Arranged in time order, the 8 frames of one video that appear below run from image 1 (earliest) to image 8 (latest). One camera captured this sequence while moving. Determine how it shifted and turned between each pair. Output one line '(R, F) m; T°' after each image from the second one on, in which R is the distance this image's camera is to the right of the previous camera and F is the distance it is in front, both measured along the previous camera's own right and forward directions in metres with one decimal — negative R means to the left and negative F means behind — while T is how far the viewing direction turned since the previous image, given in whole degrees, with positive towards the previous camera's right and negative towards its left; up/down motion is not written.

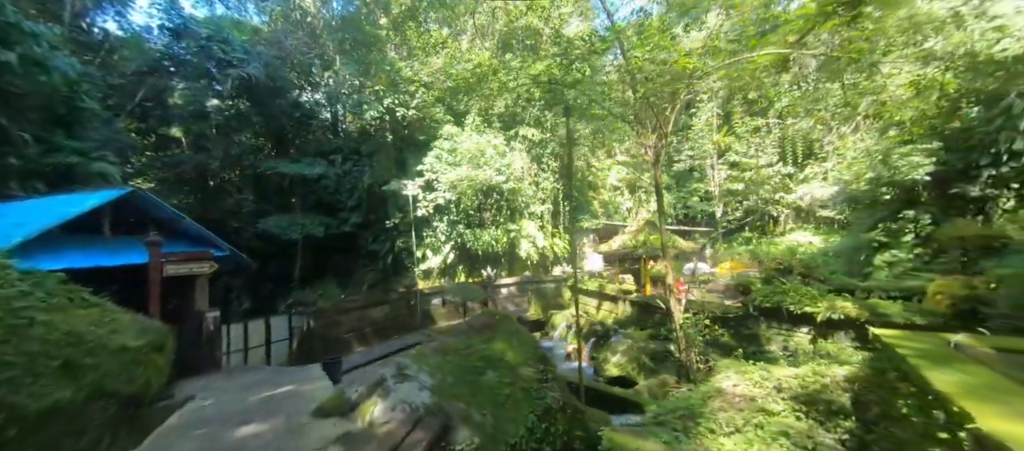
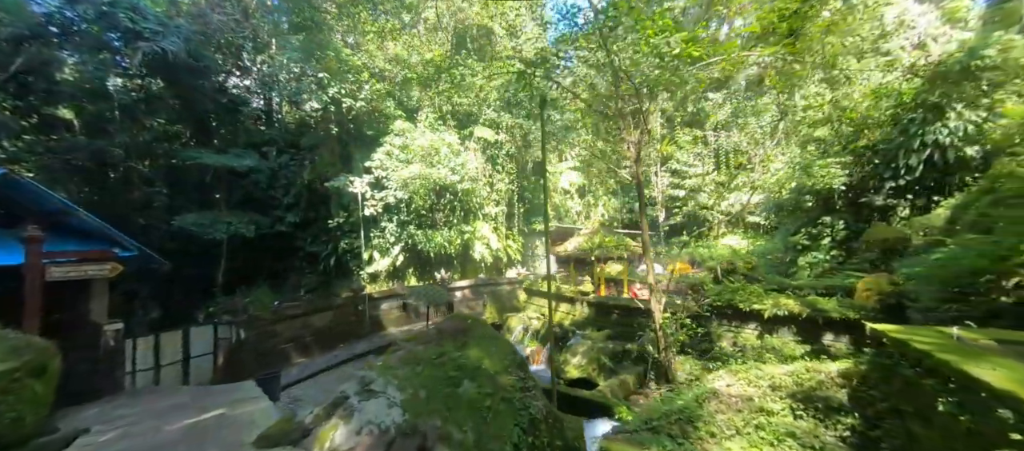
(-0.2, +0.2) m; +8°
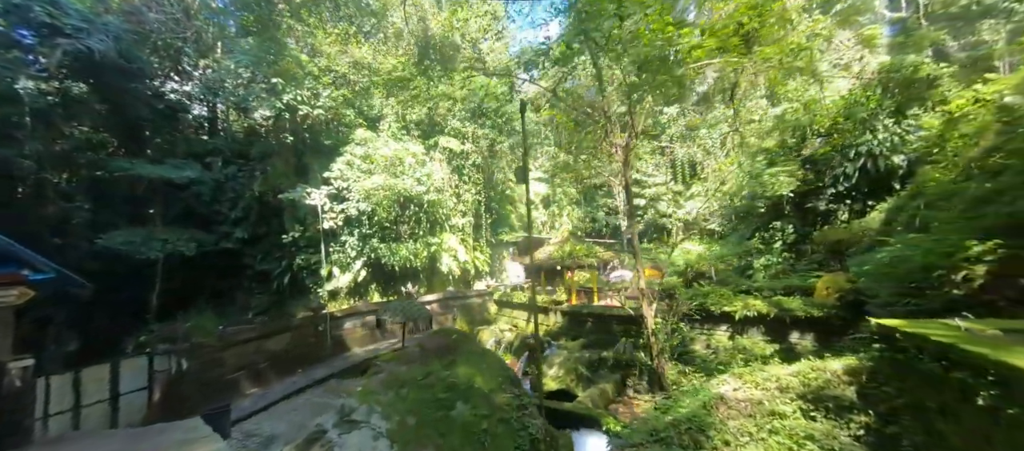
(-0.1, +0.1) m; +6°
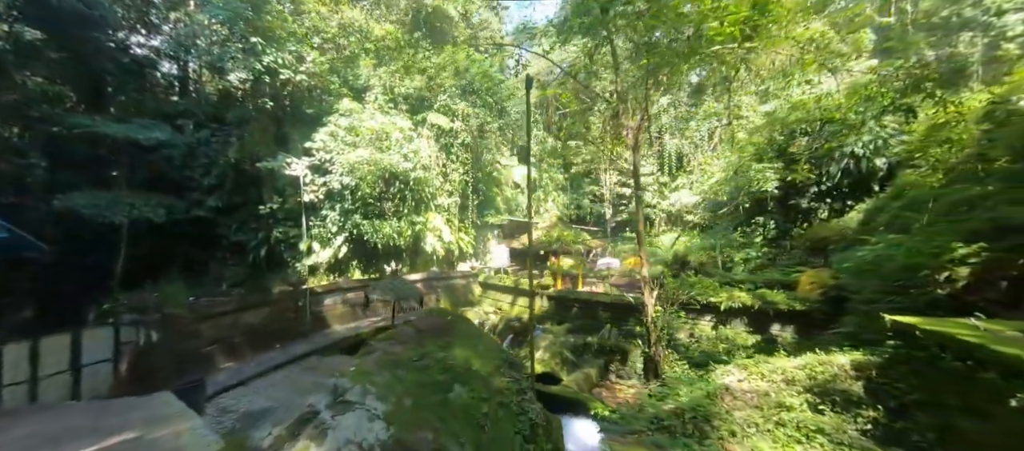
(-0.1, +0.1) m; +3°
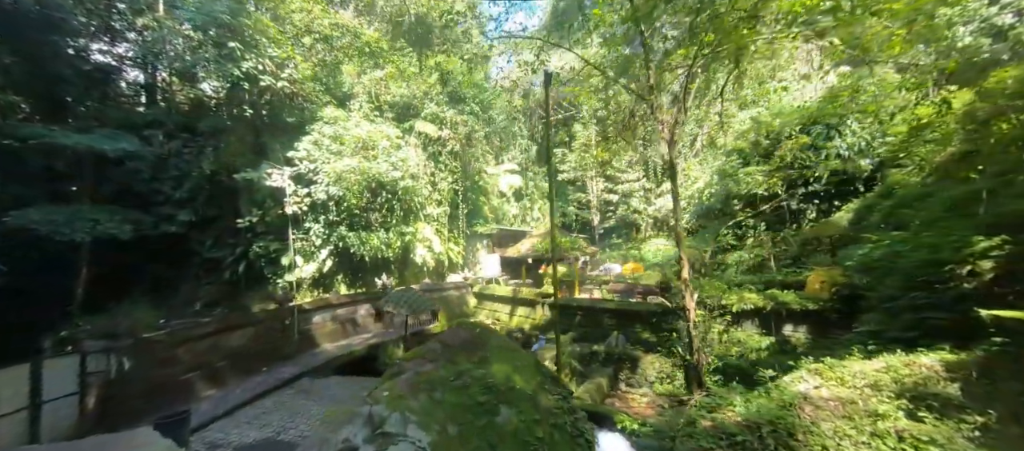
(-0.2, +0.2) m; +3°
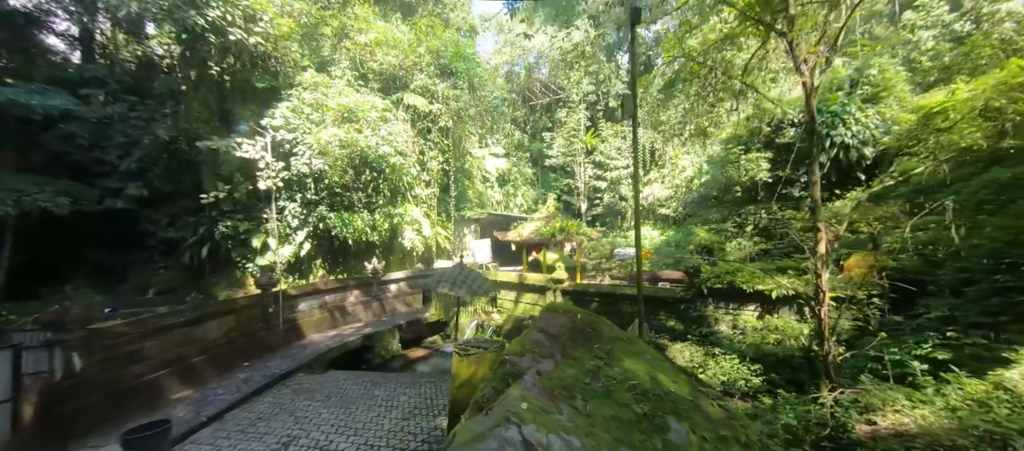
(-0.5, +0.4) m; +5°
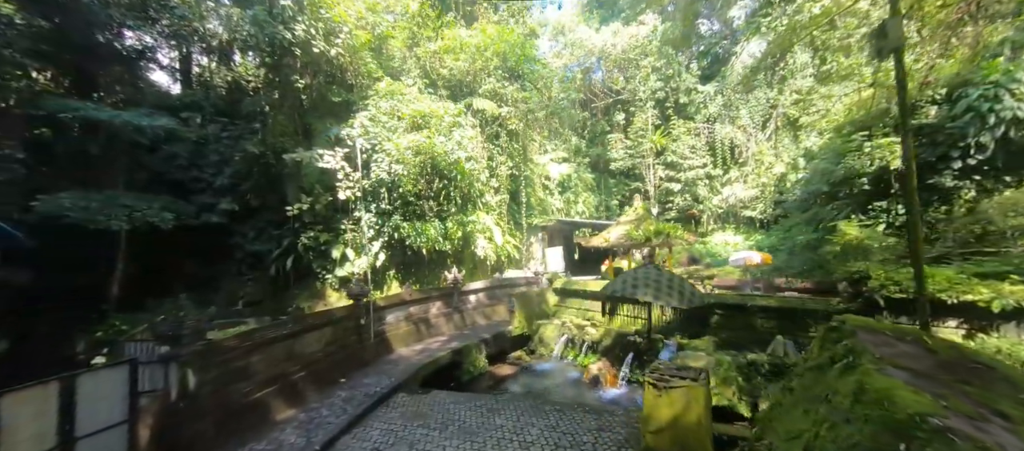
(-0.5, +0.4) m; -6°
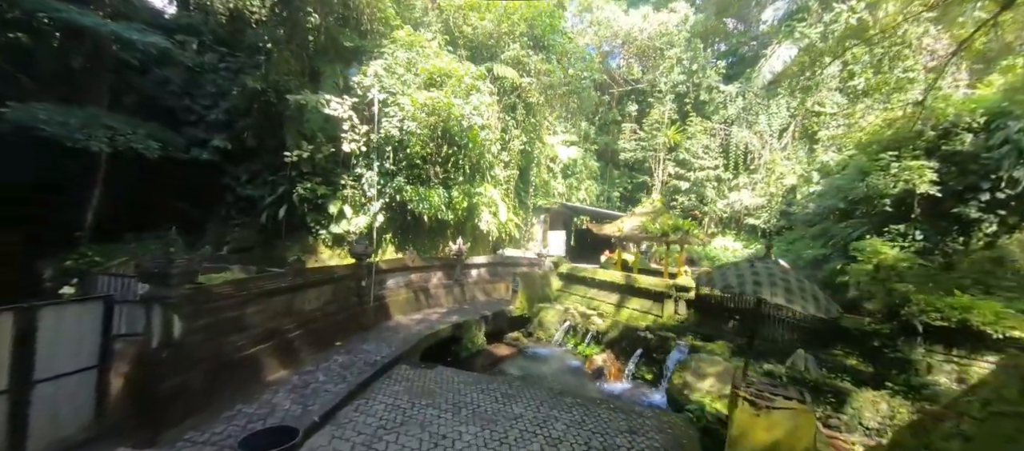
(-0.3, +0.3) m; +2°
